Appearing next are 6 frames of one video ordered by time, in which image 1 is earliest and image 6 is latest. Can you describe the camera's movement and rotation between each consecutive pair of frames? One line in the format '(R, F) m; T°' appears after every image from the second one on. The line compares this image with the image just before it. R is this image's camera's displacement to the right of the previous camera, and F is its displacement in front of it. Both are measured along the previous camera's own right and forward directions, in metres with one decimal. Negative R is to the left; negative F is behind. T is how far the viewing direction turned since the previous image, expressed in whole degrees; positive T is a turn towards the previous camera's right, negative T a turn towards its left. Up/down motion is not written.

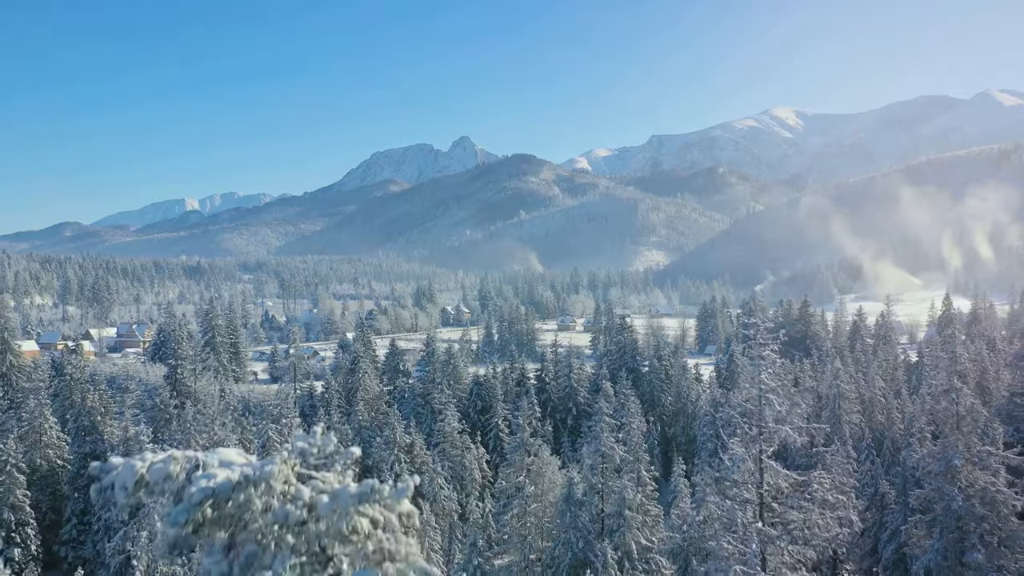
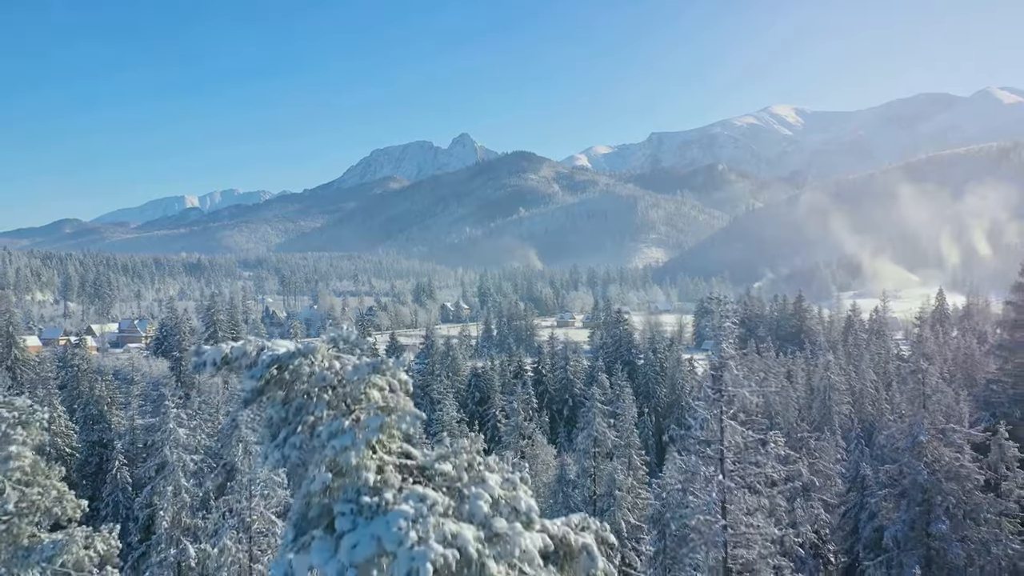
(+0.2, -1.2) m; 0°
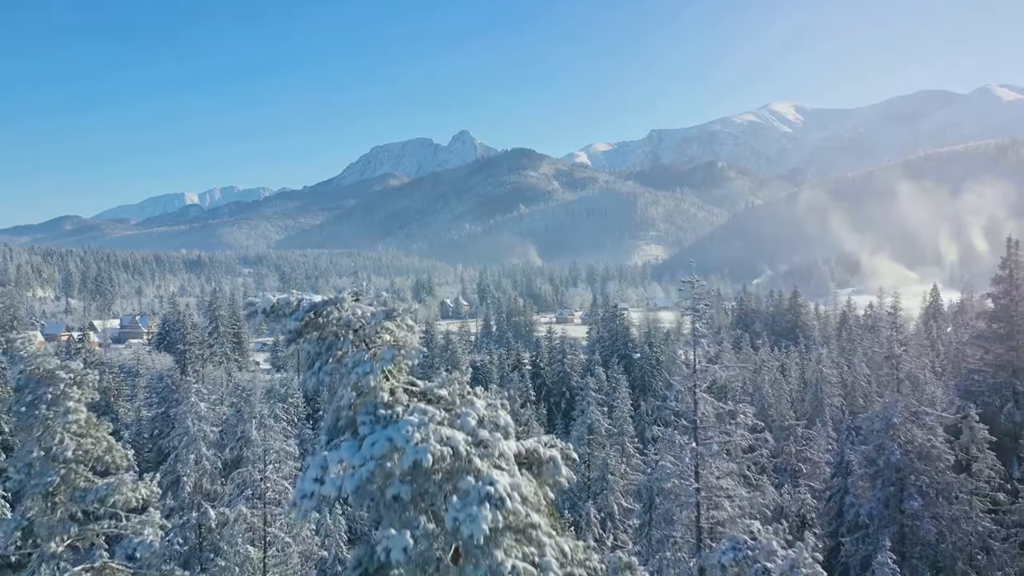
(+0.1, -1.1) m; 0°
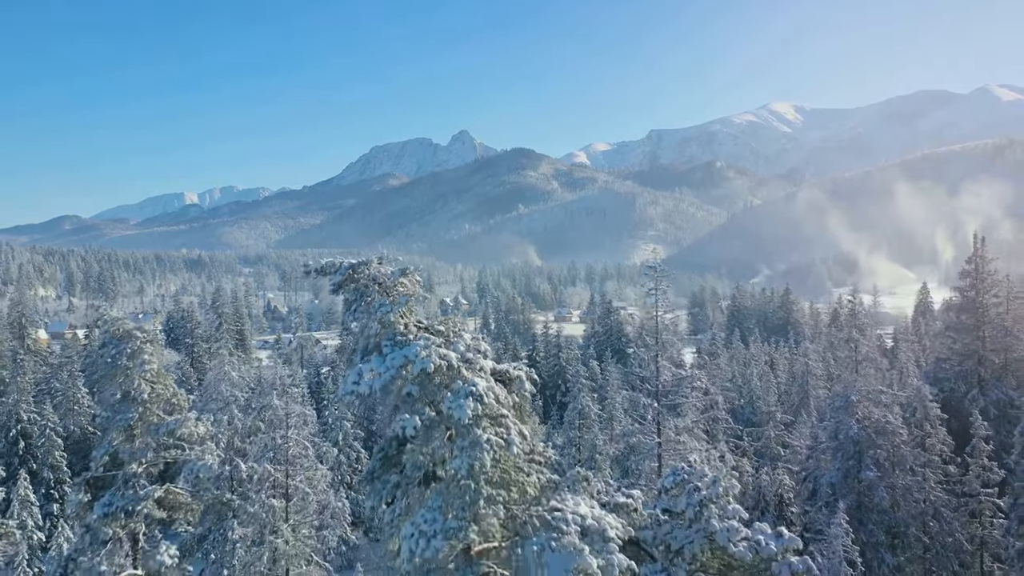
(+0.3, -2.2) m; 0°
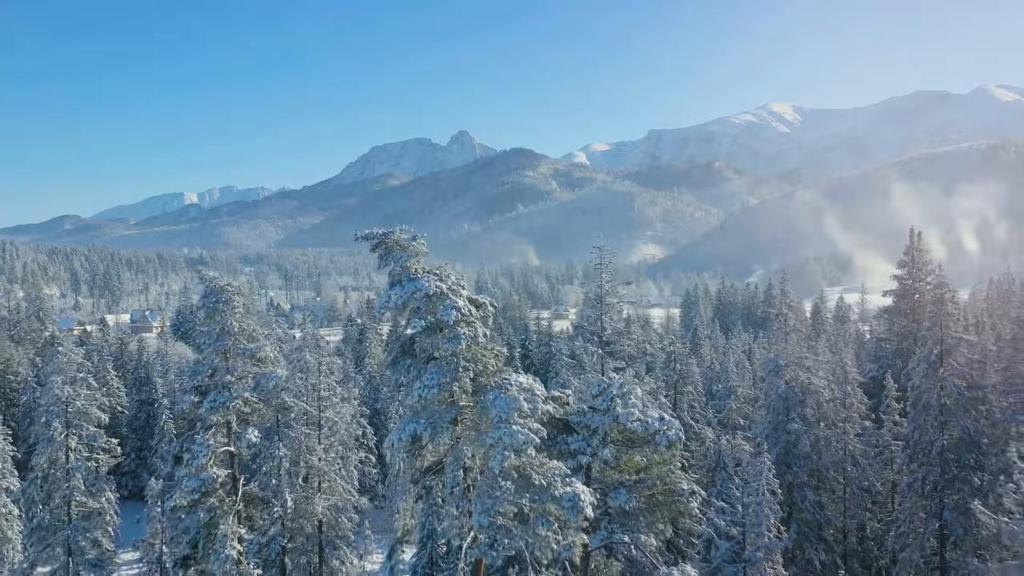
(+0.6, -4.8) m; 0°
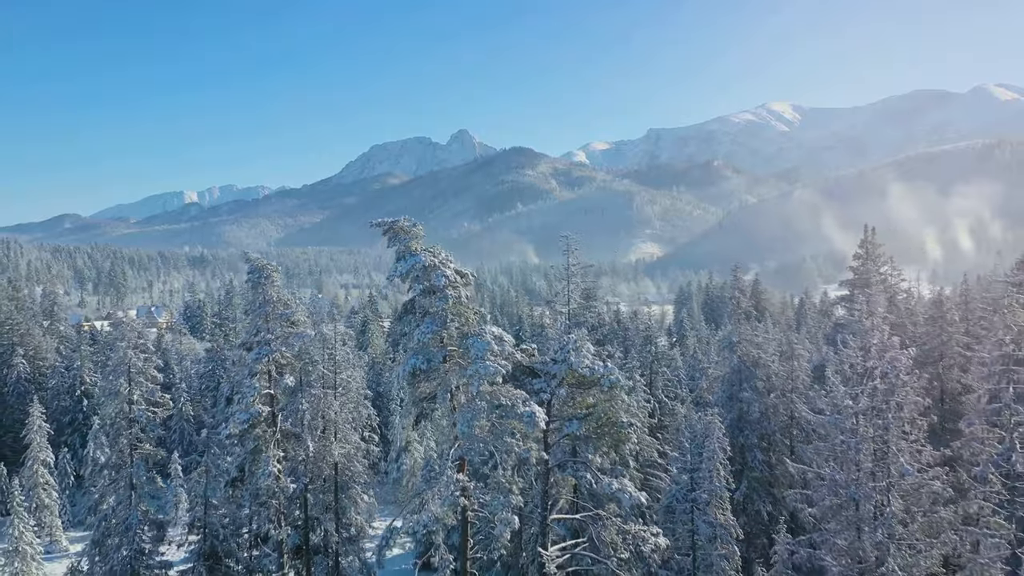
(+0.7, -4.2) m; 0°
